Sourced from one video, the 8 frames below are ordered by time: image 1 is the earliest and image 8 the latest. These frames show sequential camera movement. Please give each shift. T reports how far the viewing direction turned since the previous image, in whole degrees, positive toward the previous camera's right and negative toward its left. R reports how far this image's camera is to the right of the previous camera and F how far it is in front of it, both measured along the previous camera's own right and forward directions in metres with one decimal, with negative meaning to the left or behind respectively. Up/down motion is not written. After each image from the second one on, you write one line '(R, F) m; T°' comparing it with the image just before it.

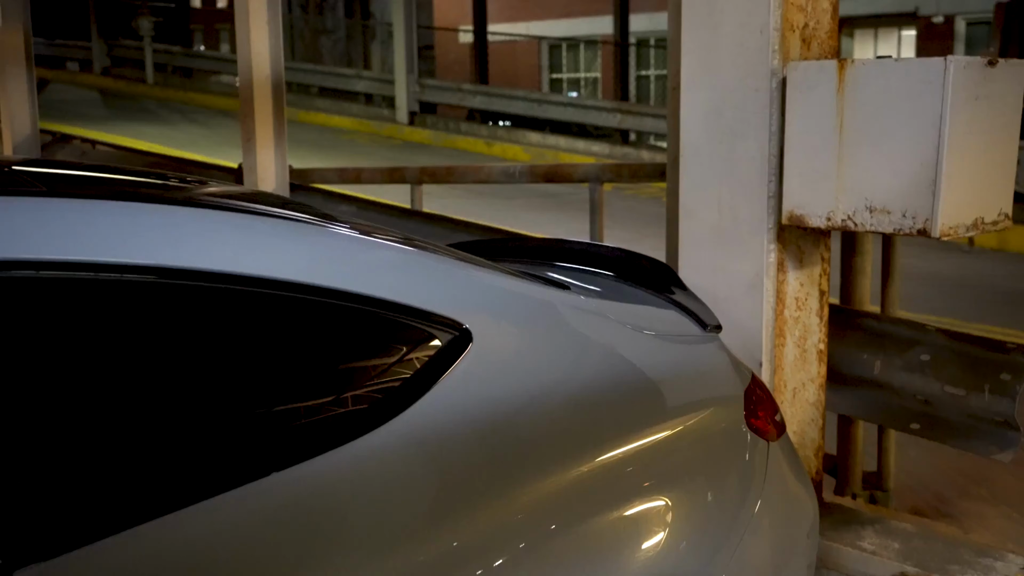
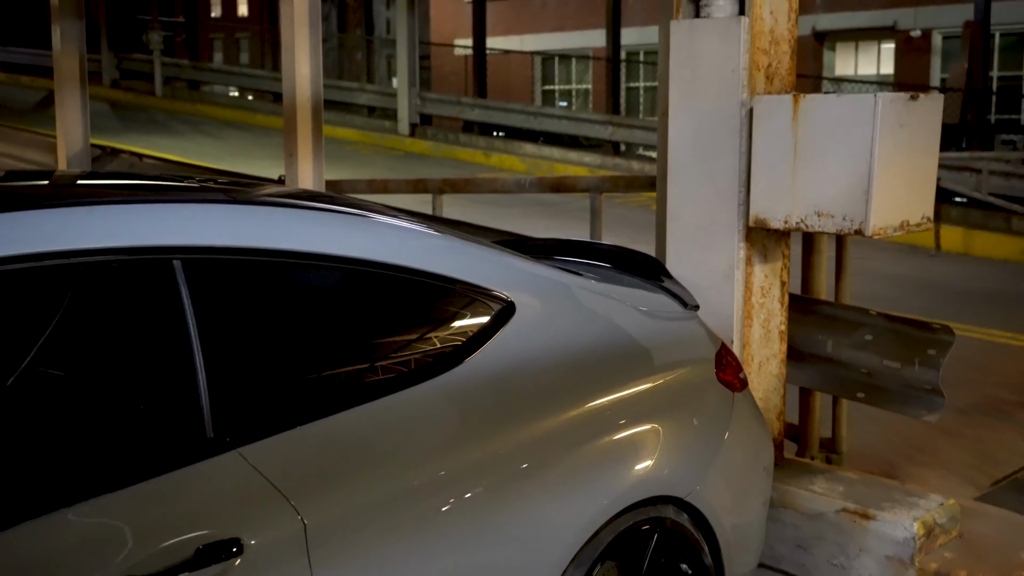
(-0.1, -0.7) m; 0°
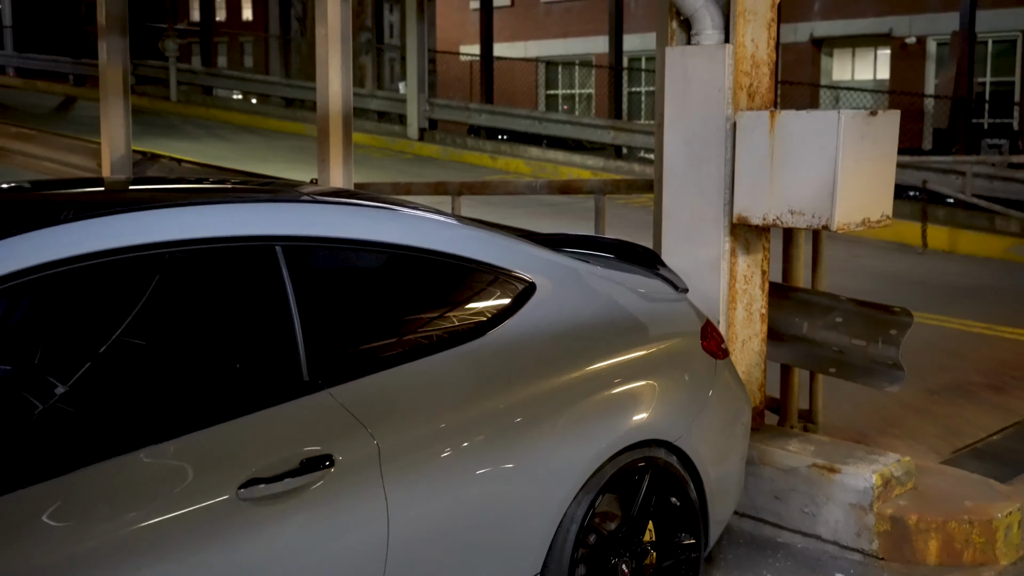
(0.0, -0.6) m; 0°
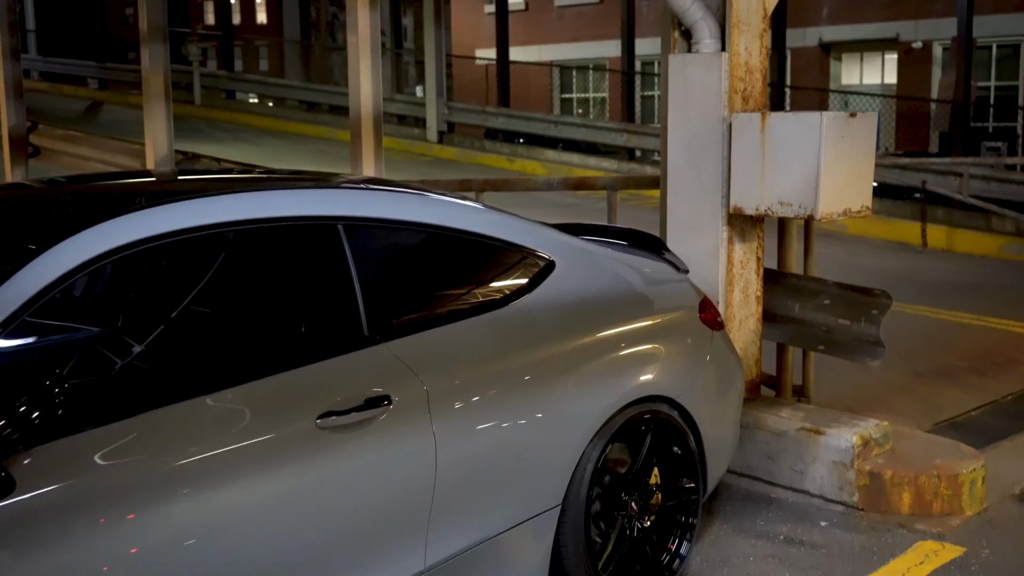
(0.0, -0.5) m; -1°
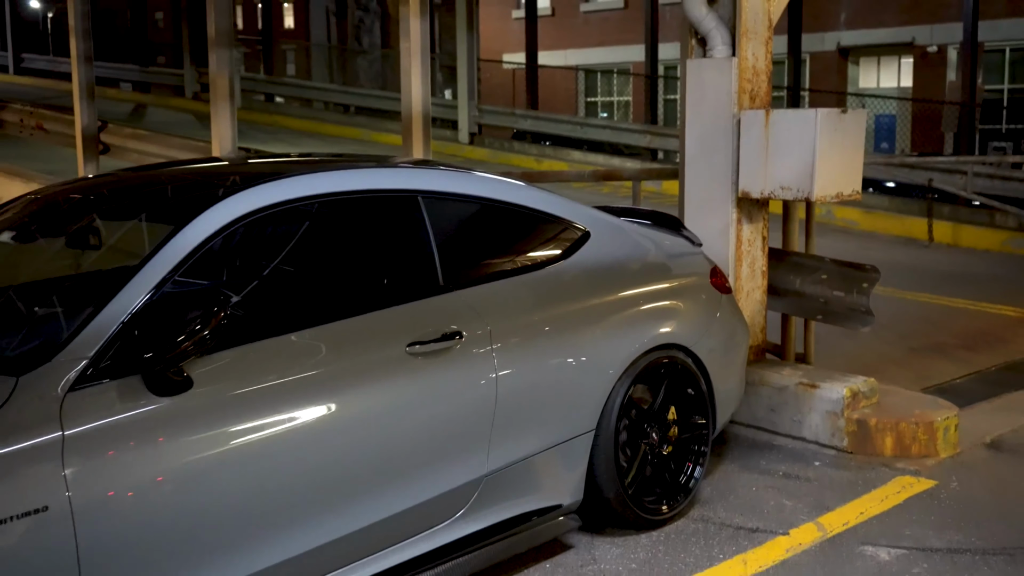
(-0.1, -0.7) m; -1°
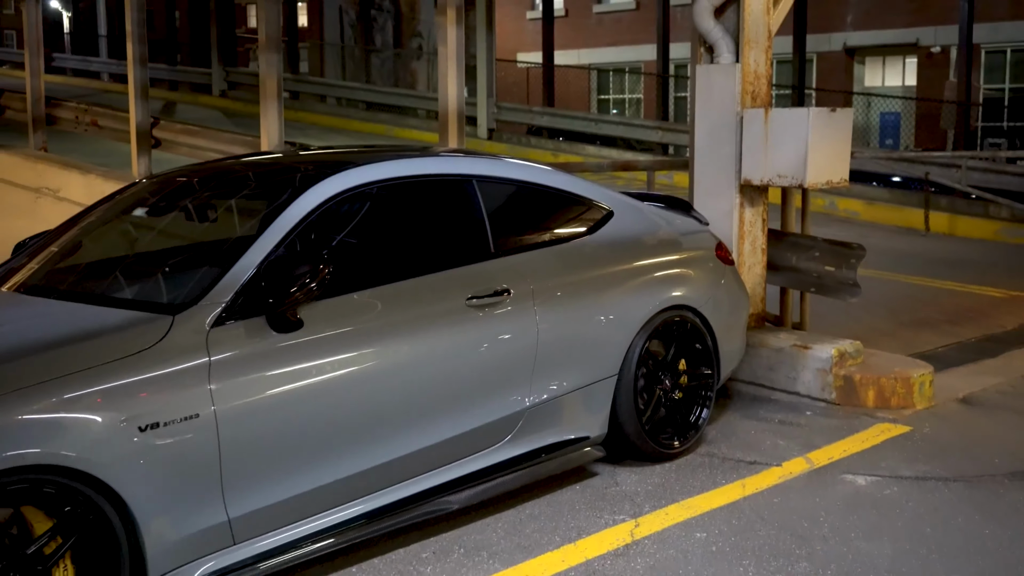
(-0.1, -0.8) m; 0°
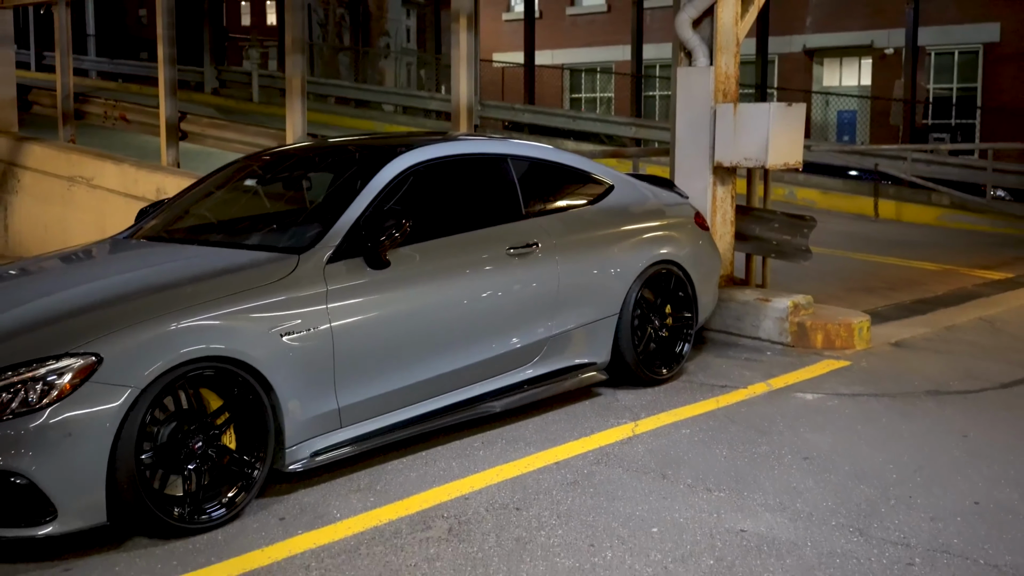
(-0.3, -1.2) m; +2°
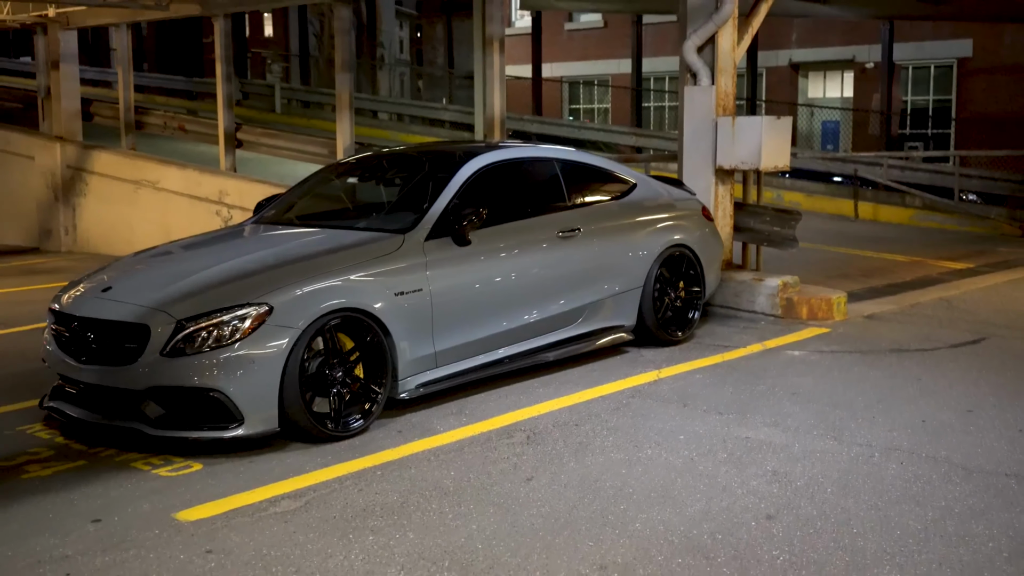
(-0.3, -1.4) m; +1°
